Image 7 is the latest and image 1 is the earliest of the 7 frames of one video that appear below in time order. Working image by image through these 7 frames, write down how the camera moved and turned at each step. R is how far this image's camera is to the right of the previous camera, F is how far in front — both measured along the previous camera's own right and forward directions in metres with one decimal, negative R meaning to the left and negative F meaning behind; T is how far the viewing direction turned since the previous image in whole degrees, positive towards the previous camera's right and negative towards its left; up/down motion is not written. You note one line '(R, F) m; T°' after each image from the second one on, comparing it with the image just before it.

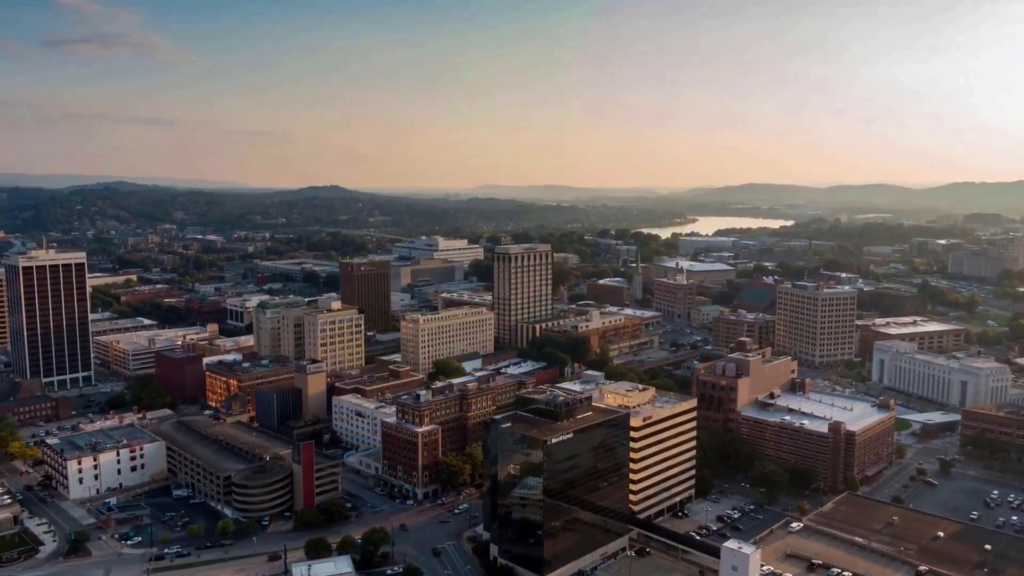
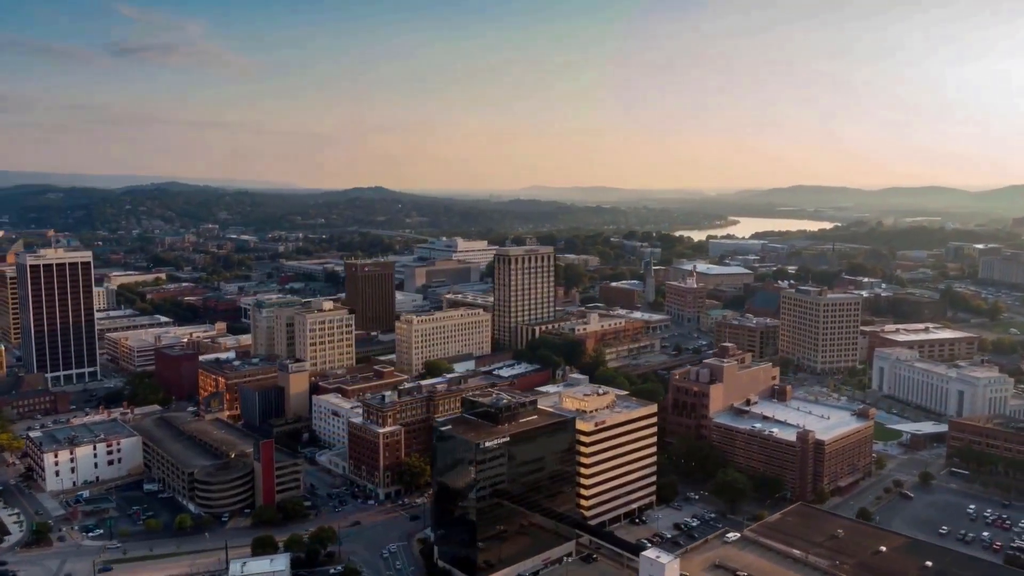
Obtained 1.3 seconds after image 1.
(+3.8, +0.2) m; -3°
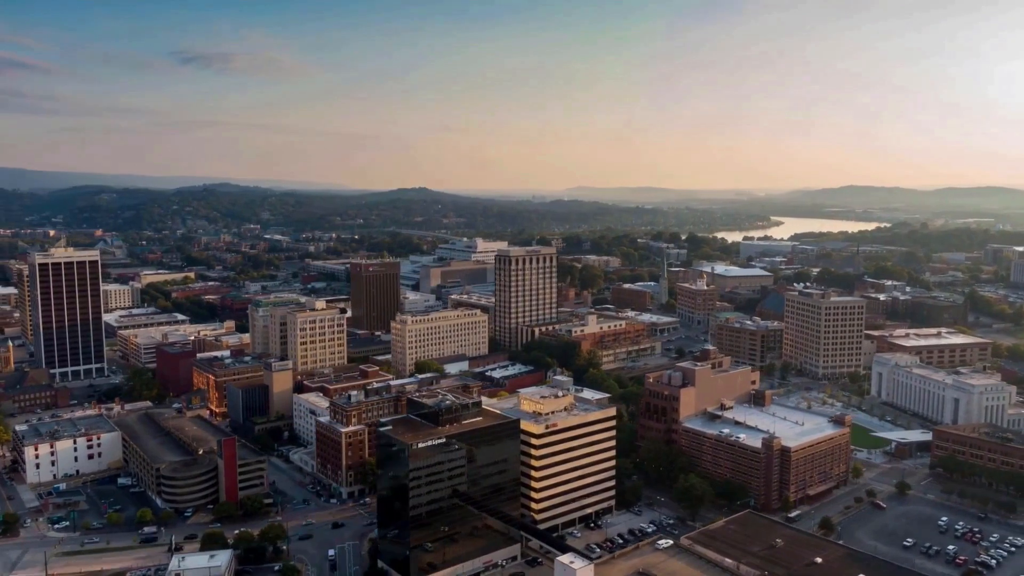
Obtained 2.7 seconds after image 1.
(+3.9, +0.2) m; -3°
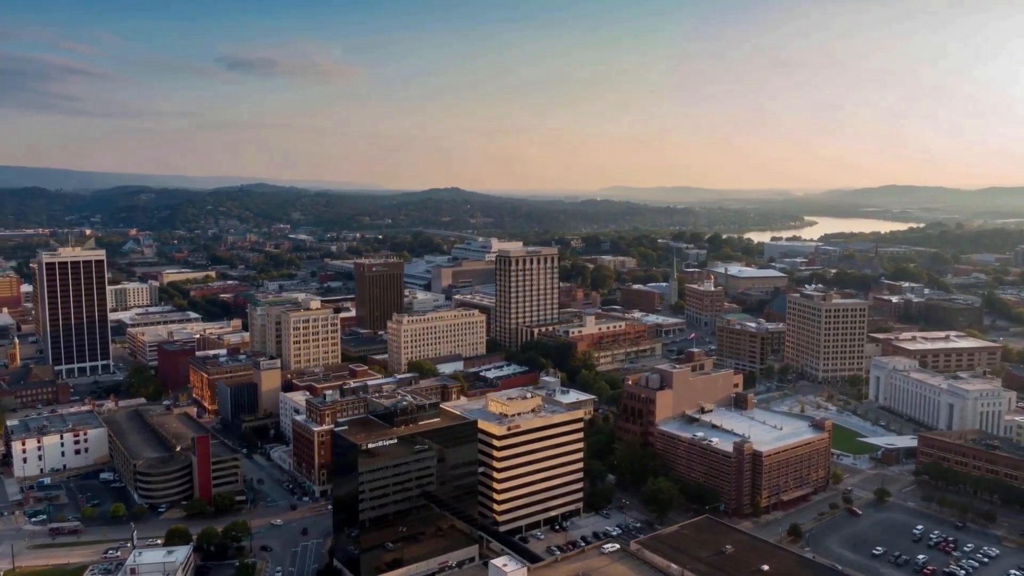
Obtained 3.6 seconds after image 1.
(+2.9, +0.2) m; -3°
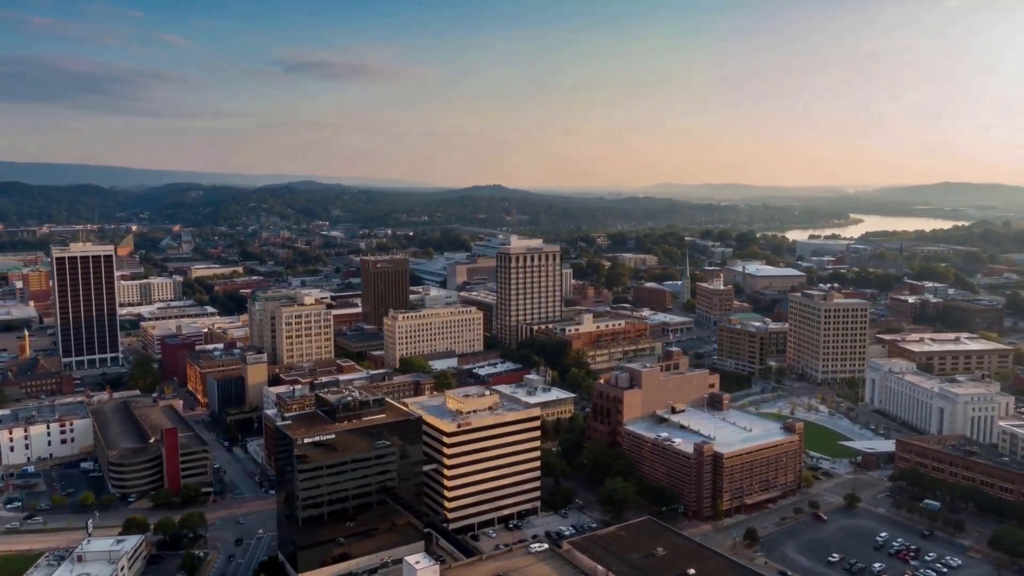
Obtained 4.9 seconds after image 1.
(+3.8, +0.2) m; -3°
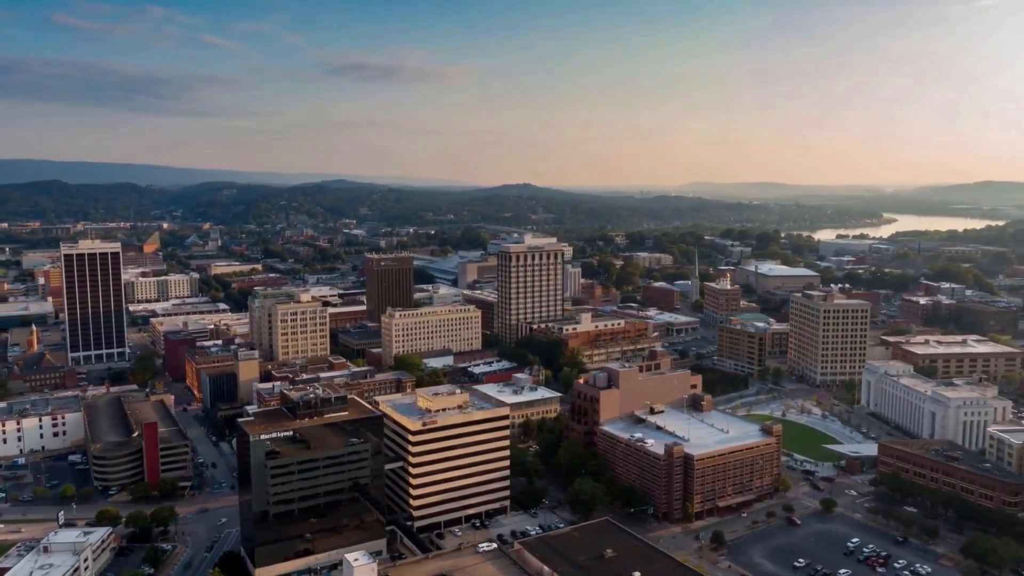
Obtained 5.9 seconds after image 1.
(+2.7, +0.1) m; -2°
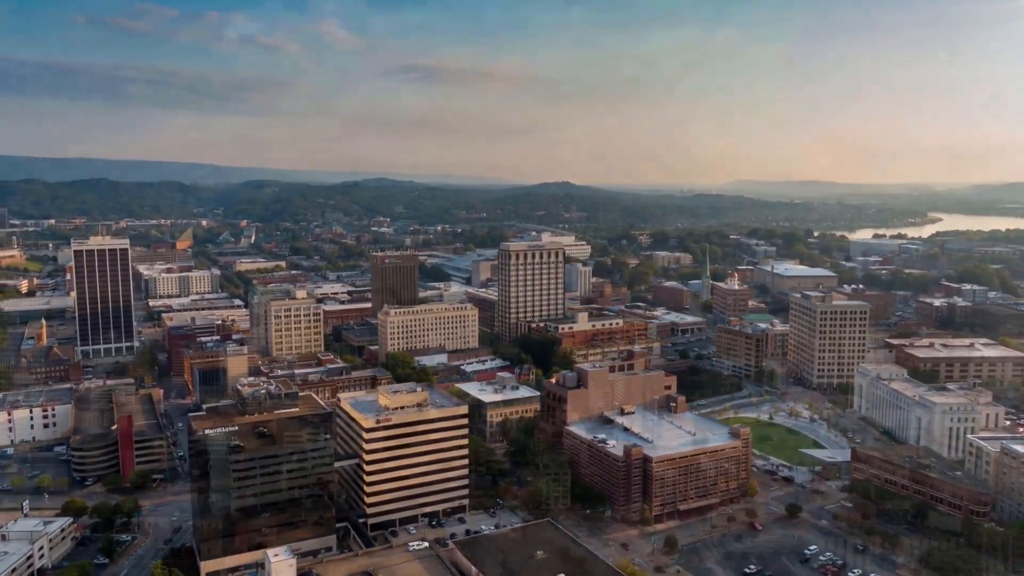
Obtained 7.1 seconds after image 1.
(+3.5, +0.2) m; -3°
